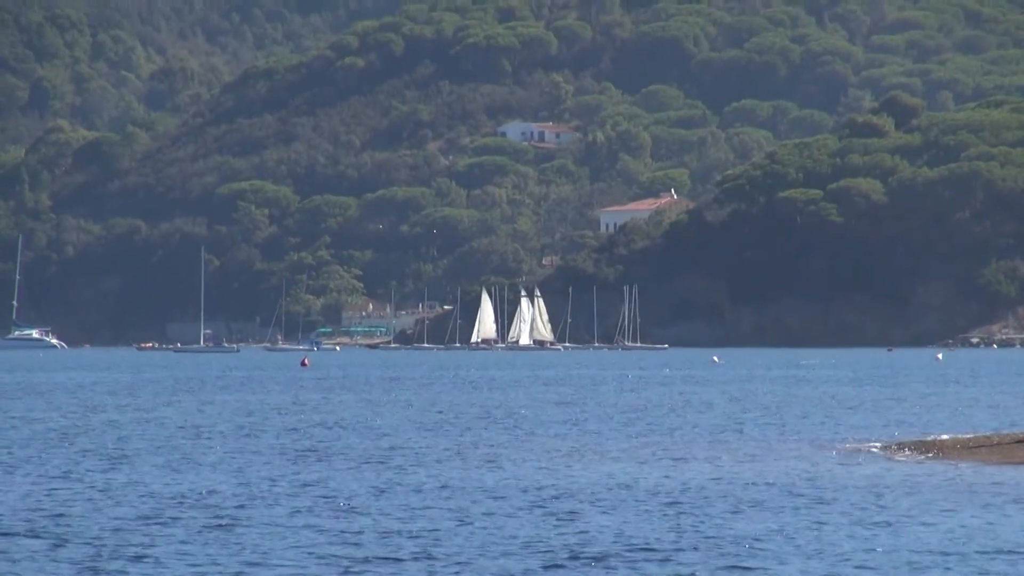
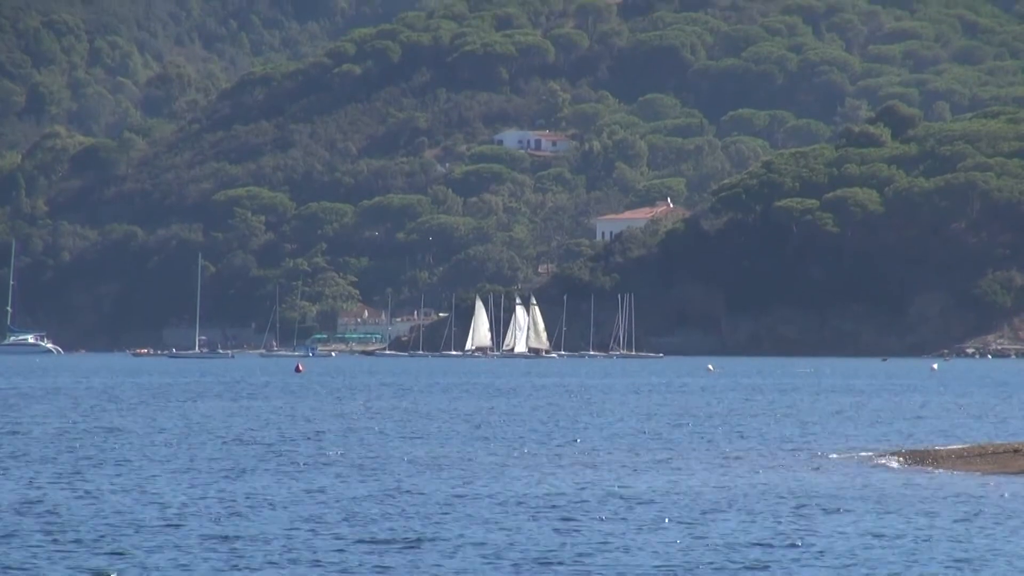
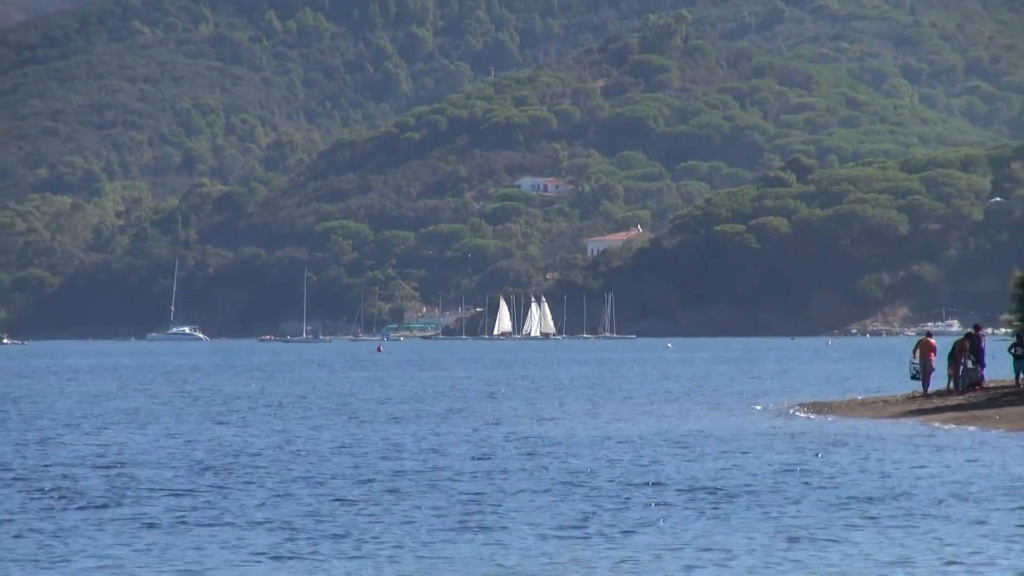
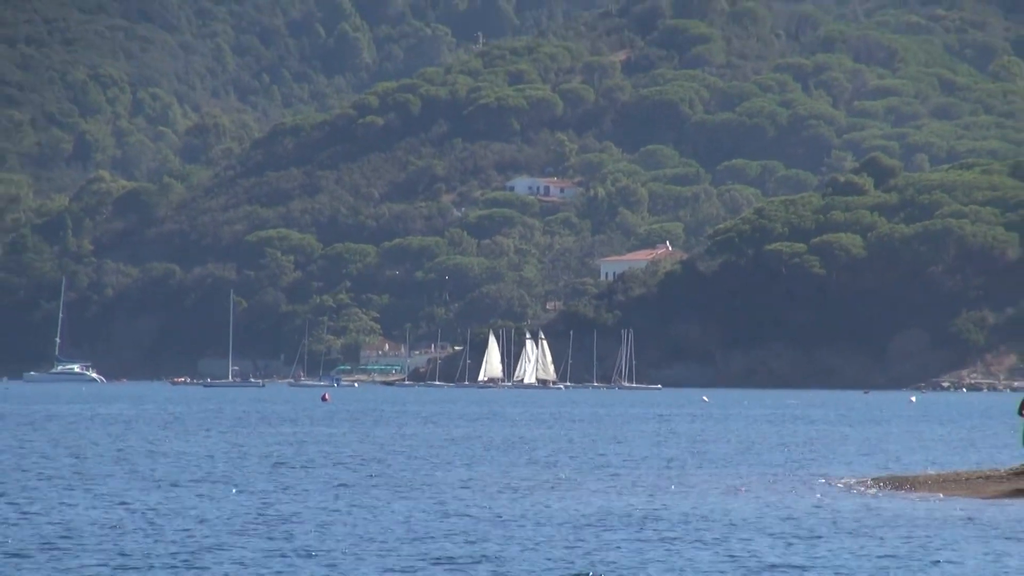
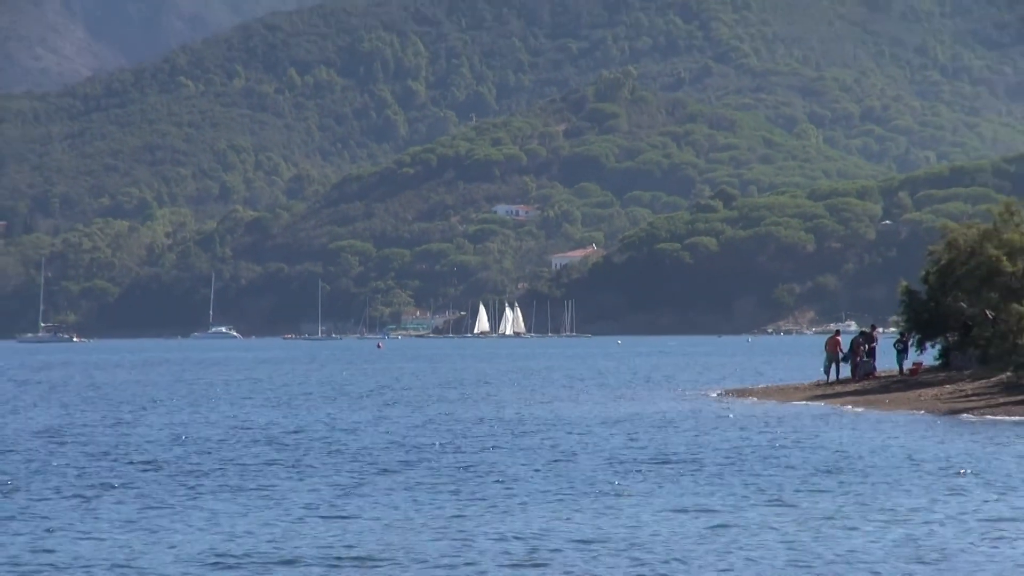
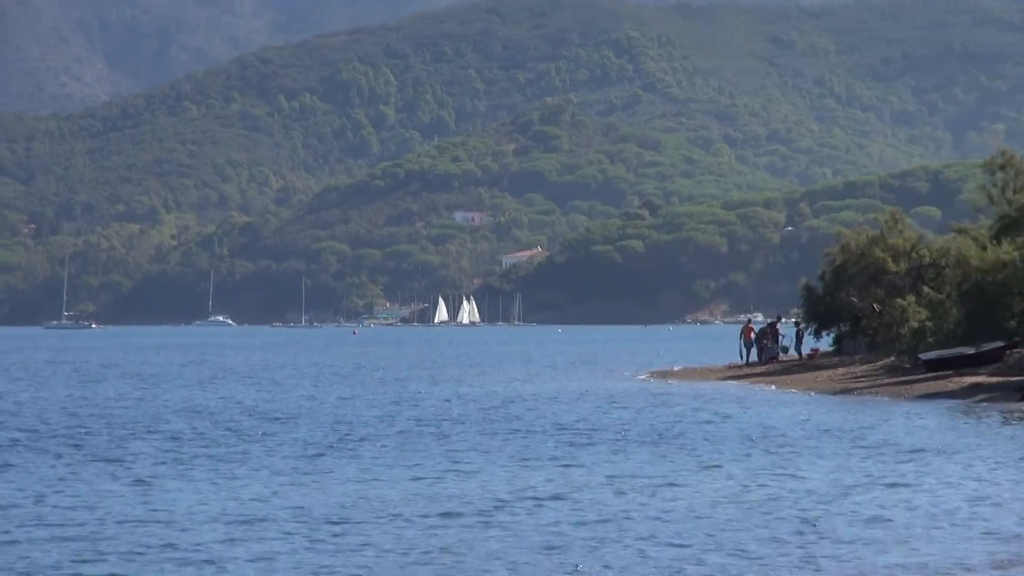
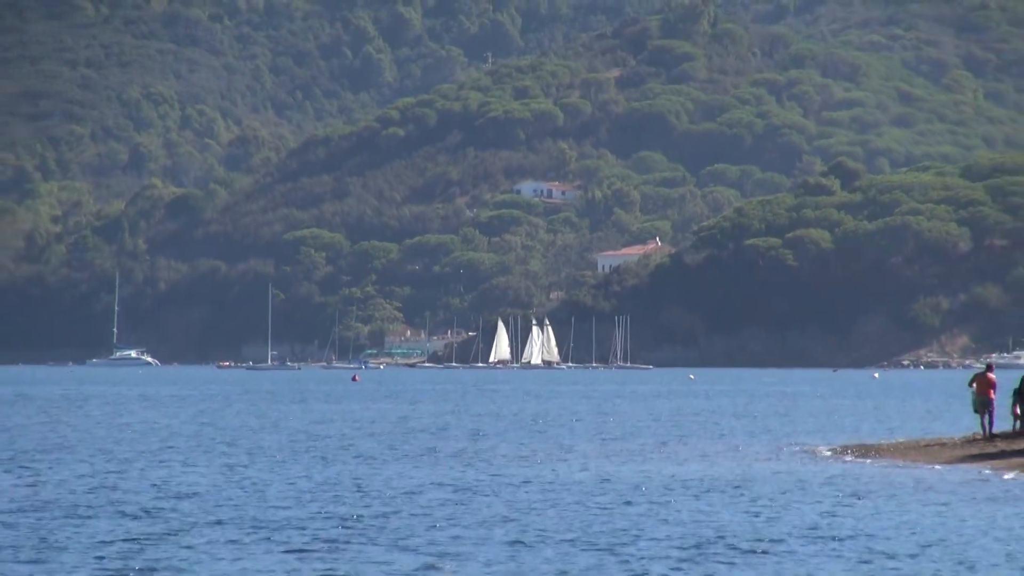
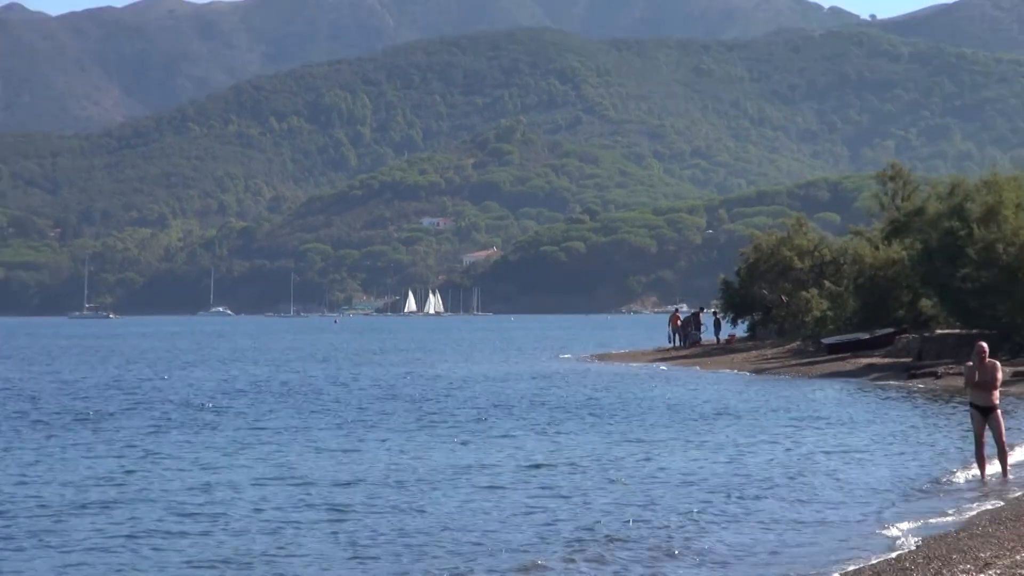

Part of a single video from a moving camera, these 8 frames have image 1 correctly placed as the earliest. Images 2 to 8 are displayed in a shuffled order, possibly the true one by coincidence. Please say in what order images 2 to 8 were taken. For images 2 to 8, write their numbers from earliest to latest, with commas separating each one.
2, 4, 7, 3, 5, 6, 8
